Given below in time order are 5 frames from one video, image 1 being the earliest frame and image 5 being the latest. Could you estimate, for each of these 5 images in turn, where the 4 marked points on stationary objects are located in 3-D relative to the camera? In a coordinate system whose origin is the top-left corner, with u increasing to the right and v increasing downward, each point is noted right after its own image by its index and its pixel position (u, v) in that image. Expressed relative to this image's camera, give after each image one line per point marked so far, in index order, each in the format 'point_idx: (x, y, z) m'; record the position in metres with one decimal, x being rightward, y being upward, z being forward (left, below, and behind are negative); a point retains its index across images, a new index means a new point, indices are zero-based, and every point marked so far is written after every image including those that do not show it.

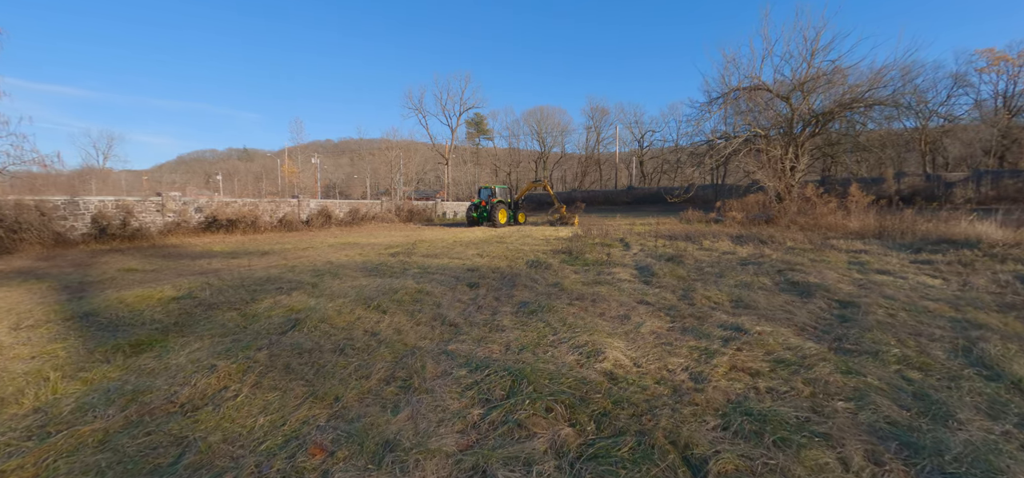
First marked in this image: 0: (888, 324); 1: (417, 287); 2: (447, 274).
0: (+3.5, -0.8, +3.8) m
1: (-1.3, -0.7, +5.8) m
2: (-1.1, -0.6, +6.9) m
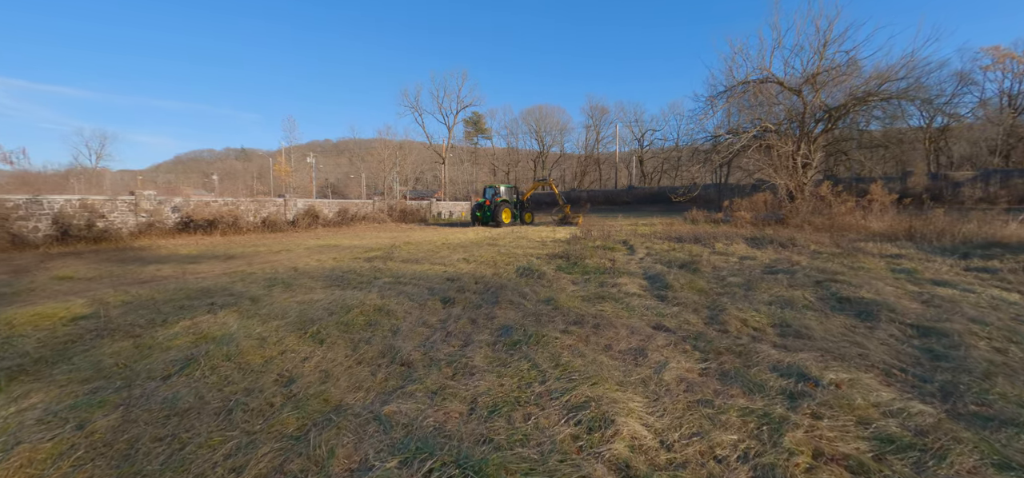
0: (+3.3, -0.9, +2.7) m
1: (-1.5, -0.7, +4.7) m
2: (-1.3, -0.7, +5.8) m
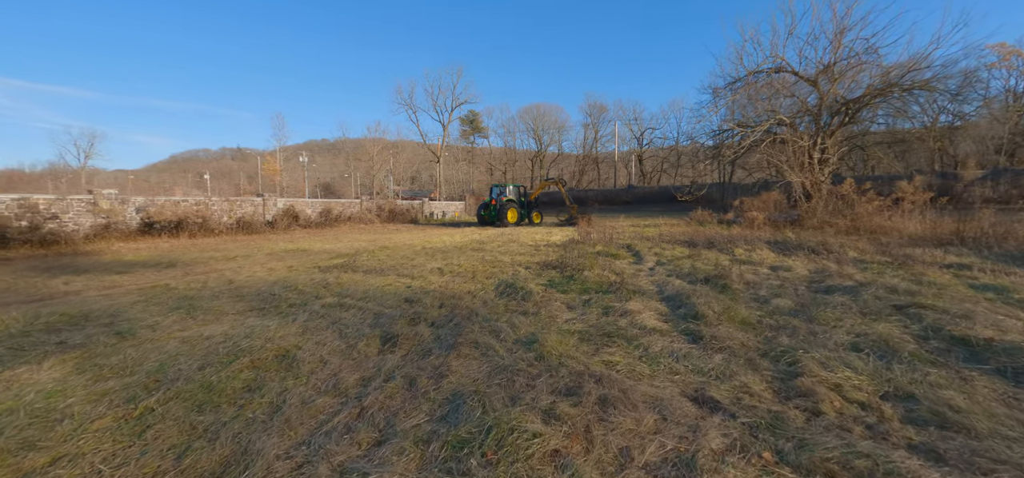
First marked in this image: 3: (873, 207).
0: (+3.1, -1.0, +1.4) m
1: (-1.8, -0.9, +3.3) m
2: (-1.6, -0.8, +4.4) m
3: (+10.6, +0.9, +11.9) m
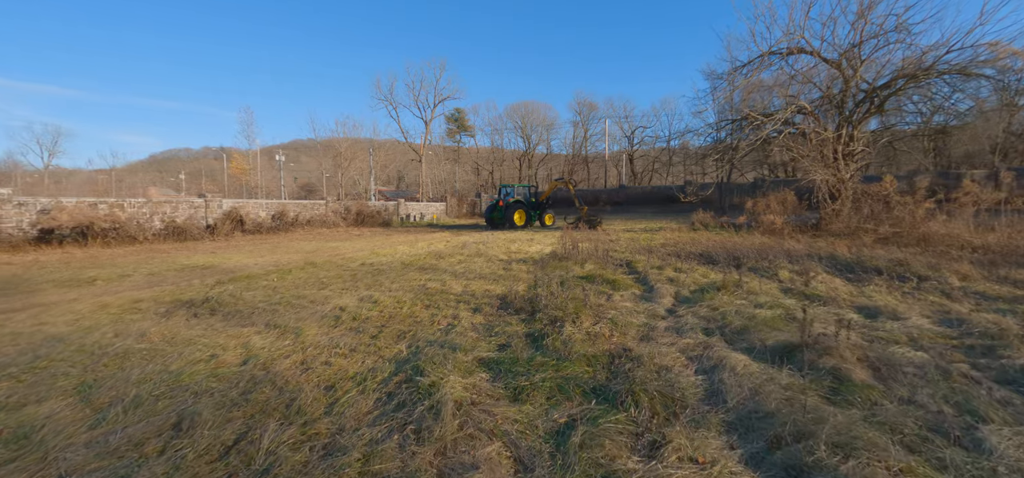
0: (+2.6, -1.2, -1.0) m
1: (-2.3, -1.1, +0.8) m
2: (-2.1, -1.0, +1.9) m
3: (+9.9, +0.7, +9.7) m
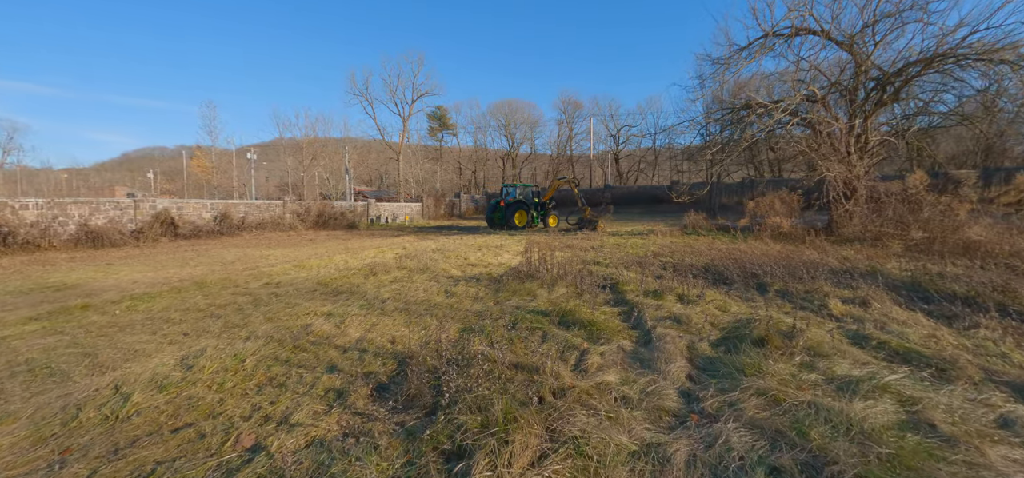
0: (+2.1, -1.4, -2.8) m
1: (-2.9, -1.3, -1.1) m
2: (-2.7, -1.2, 0.0) m
3: (+9.1, +0.5, +8.2) m
